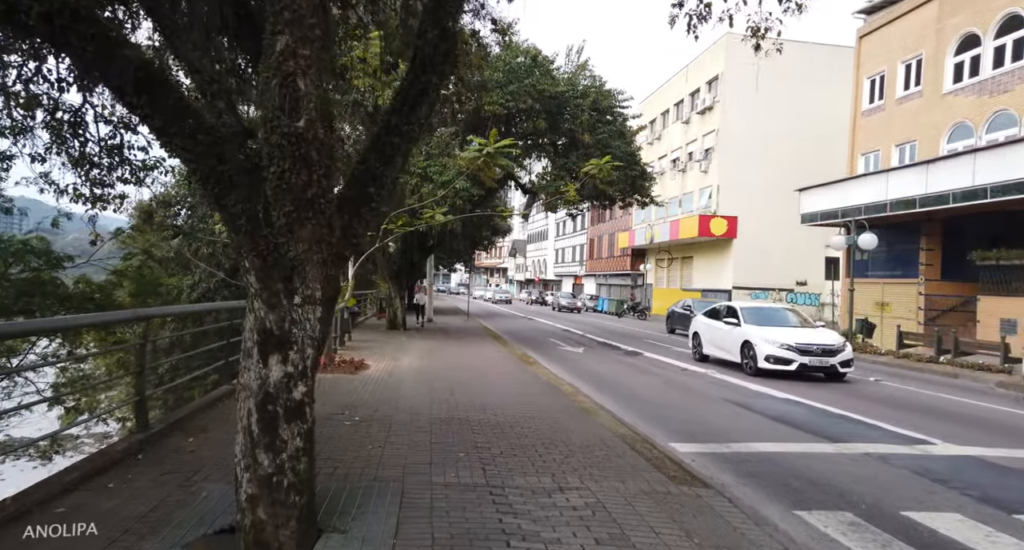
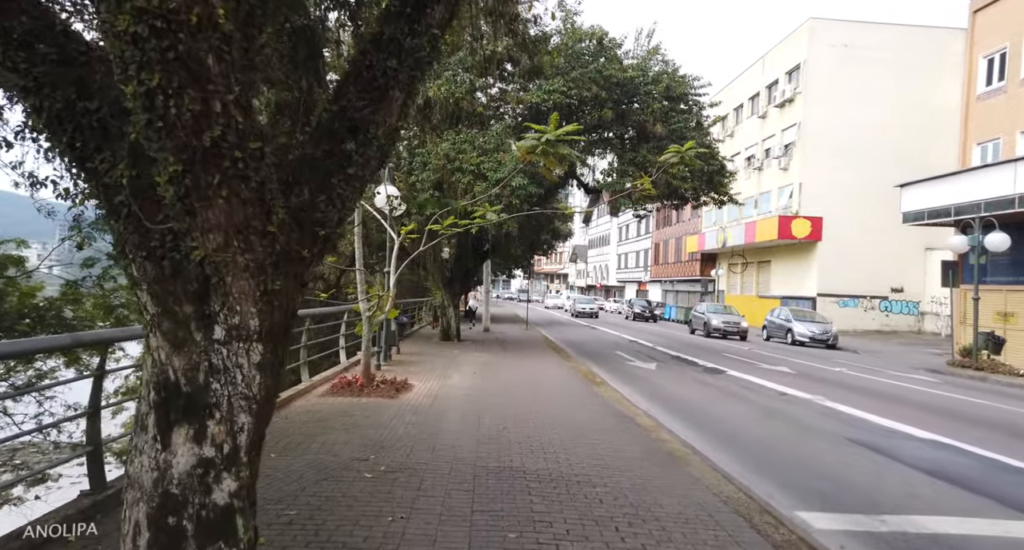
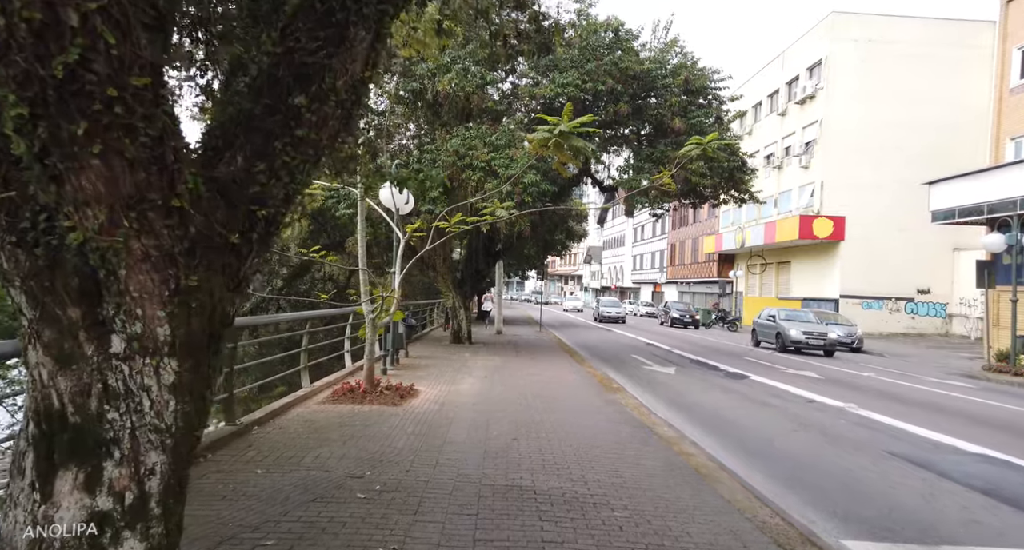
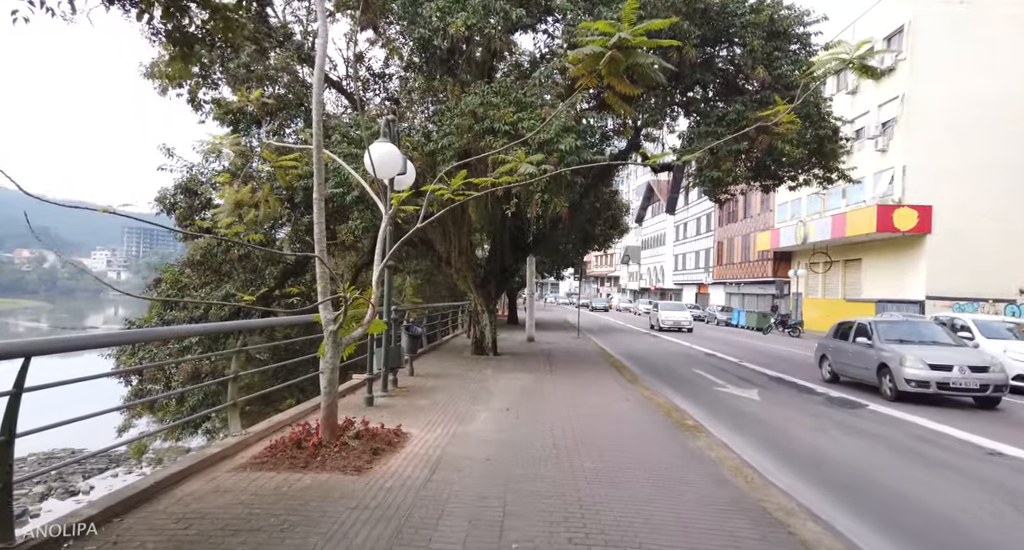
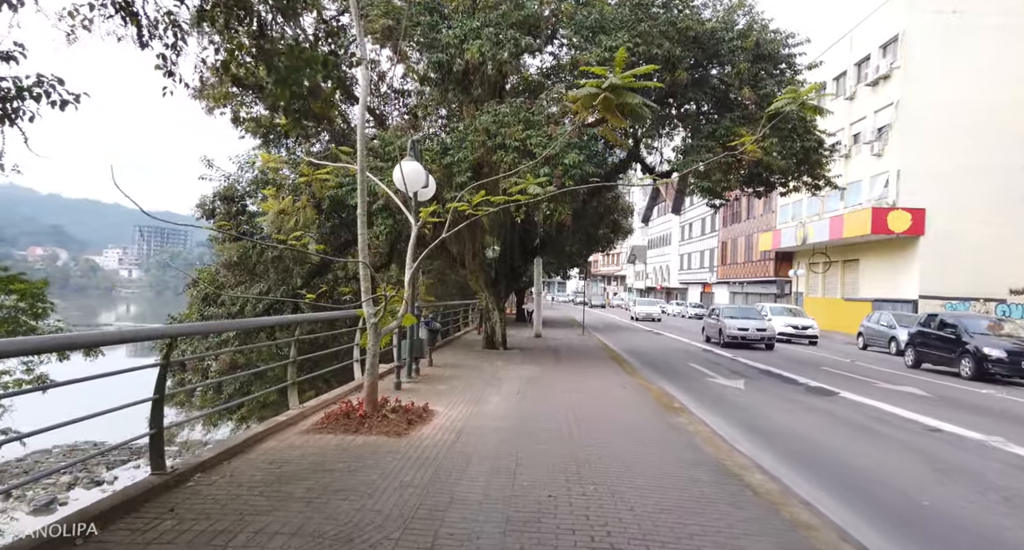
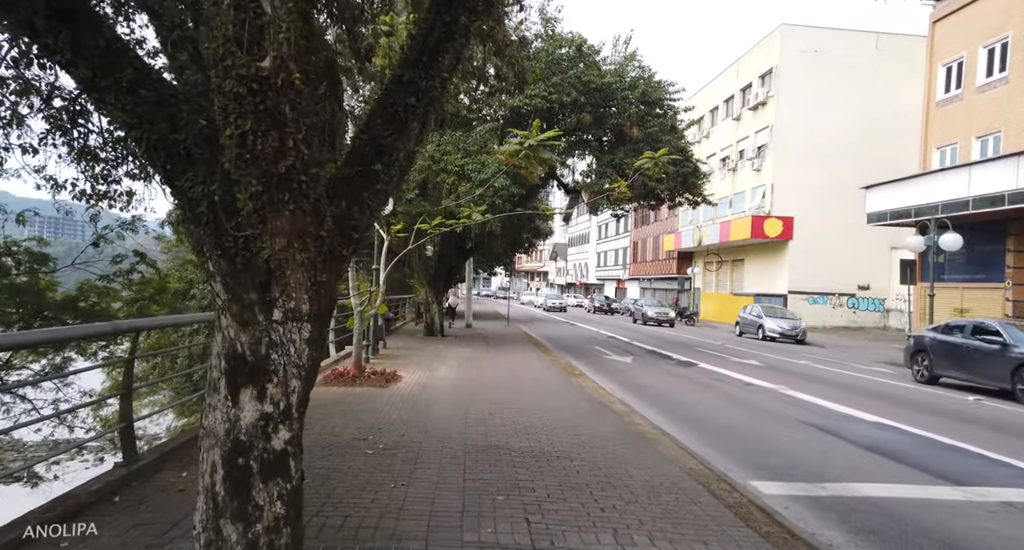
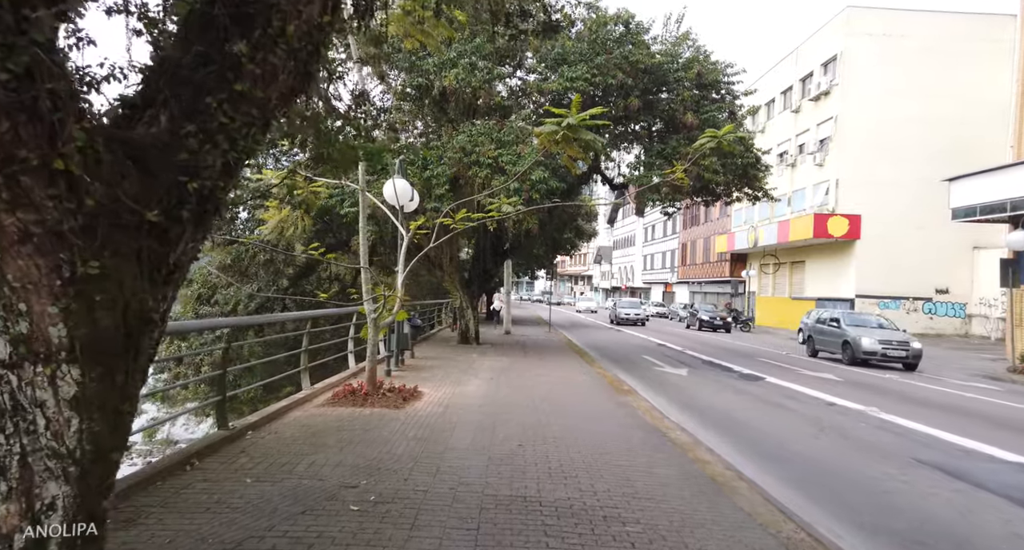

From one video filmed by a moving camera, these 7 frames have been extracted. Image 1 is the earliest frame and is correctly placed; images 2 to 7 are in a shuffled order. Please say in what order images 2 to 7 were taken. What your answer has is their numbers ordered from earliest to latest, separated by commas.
6, 2, 3, 7, 5, 4
